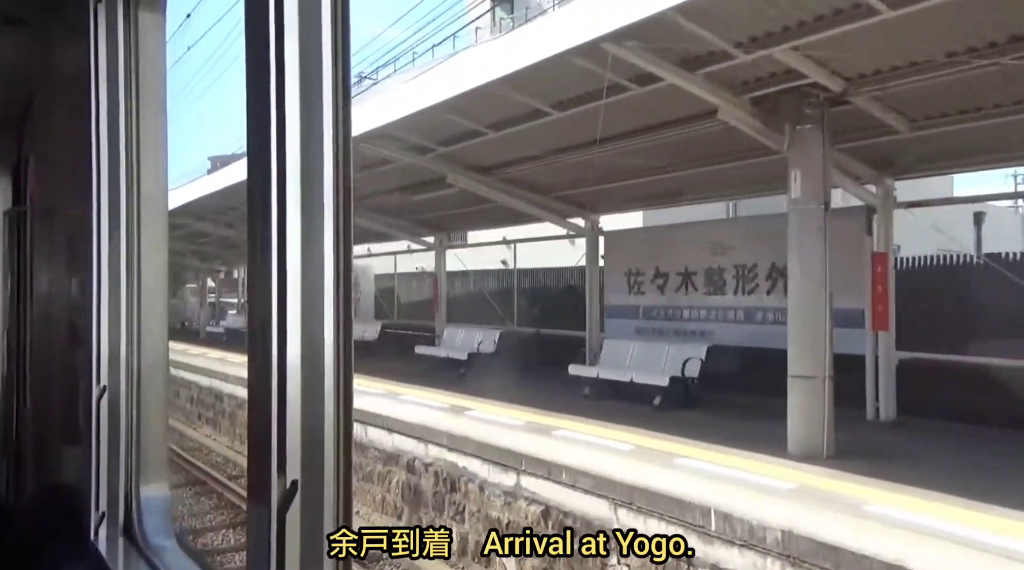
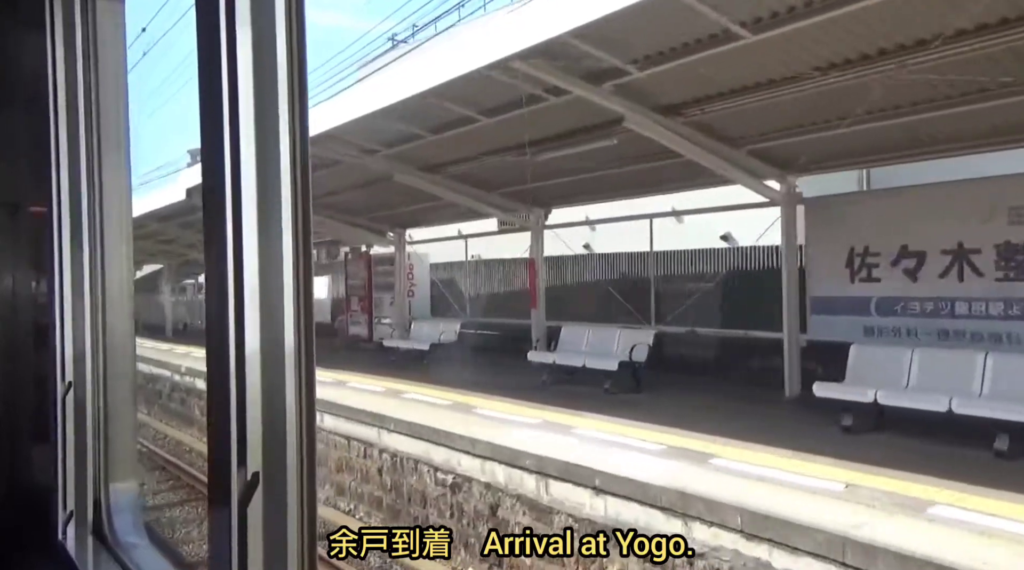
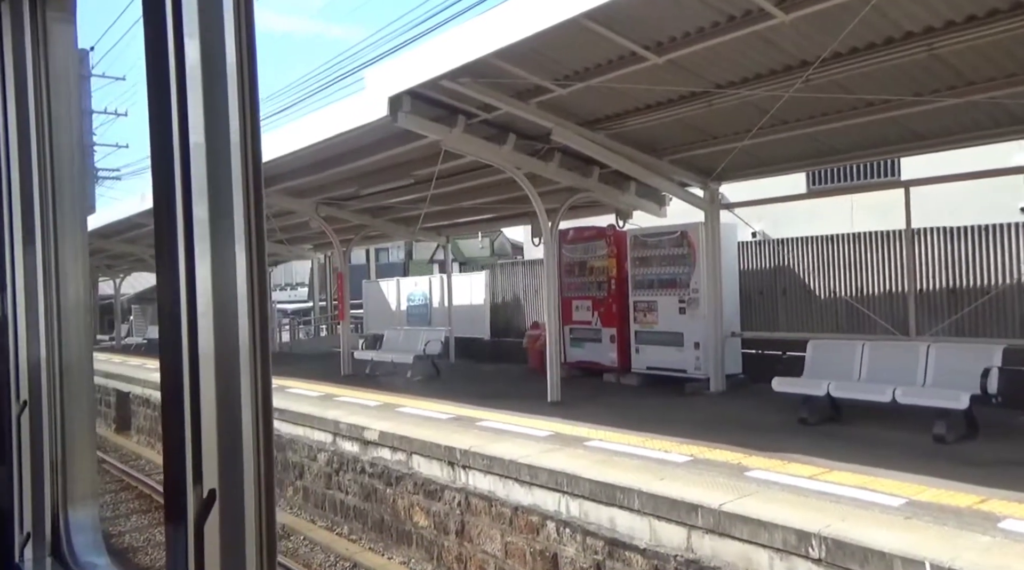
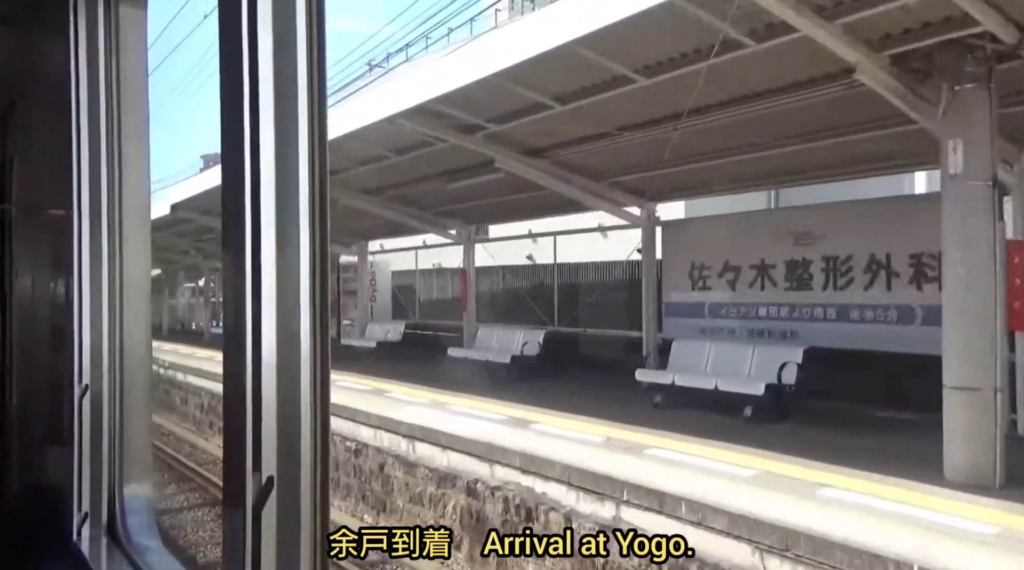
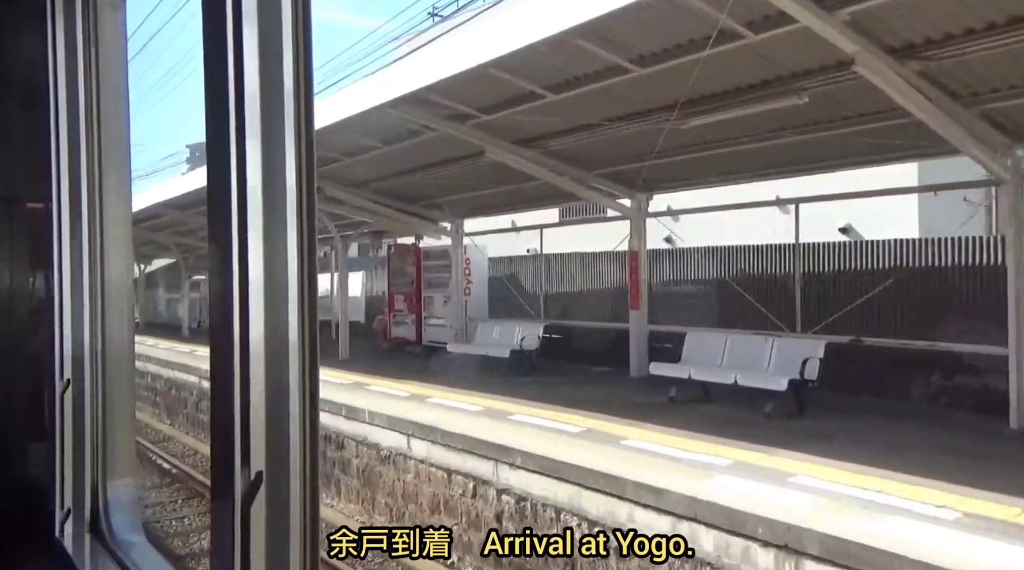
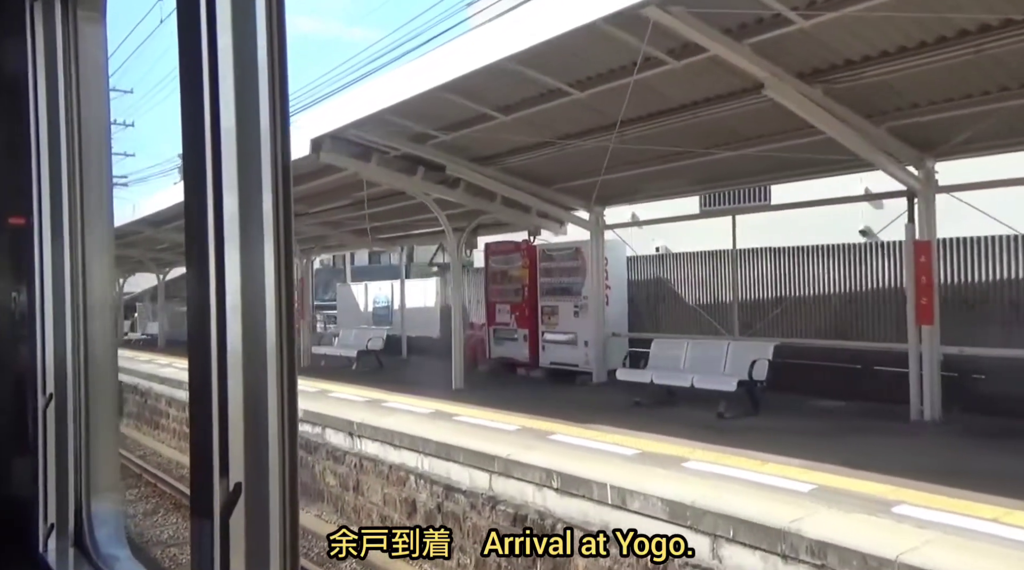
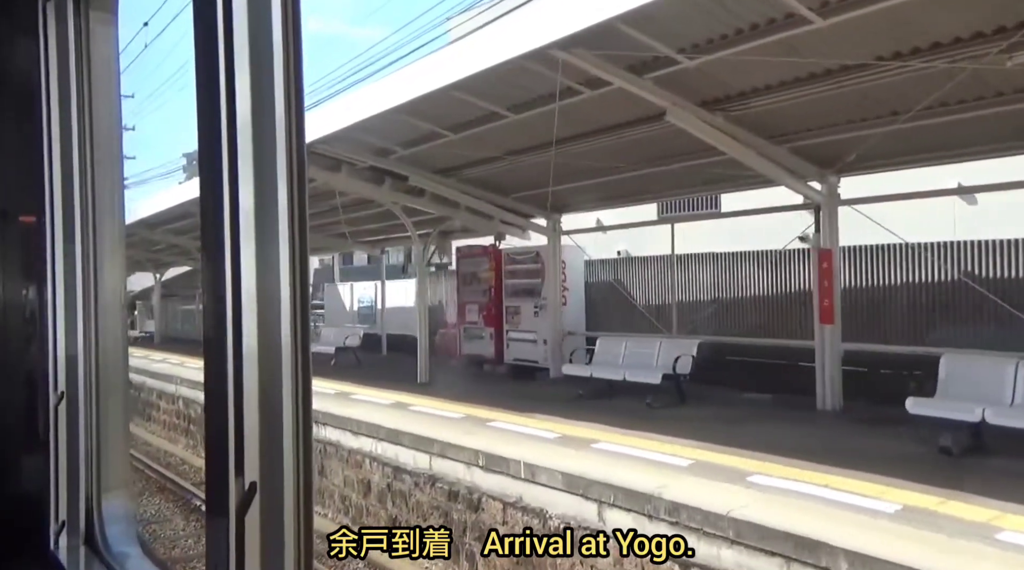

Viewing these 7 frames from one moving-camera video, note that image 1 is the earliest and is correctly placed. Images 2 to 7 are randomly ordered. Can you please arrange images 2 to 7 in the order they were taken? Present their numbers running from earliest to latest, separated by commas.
4, 2, 5, 7, 6, 3
